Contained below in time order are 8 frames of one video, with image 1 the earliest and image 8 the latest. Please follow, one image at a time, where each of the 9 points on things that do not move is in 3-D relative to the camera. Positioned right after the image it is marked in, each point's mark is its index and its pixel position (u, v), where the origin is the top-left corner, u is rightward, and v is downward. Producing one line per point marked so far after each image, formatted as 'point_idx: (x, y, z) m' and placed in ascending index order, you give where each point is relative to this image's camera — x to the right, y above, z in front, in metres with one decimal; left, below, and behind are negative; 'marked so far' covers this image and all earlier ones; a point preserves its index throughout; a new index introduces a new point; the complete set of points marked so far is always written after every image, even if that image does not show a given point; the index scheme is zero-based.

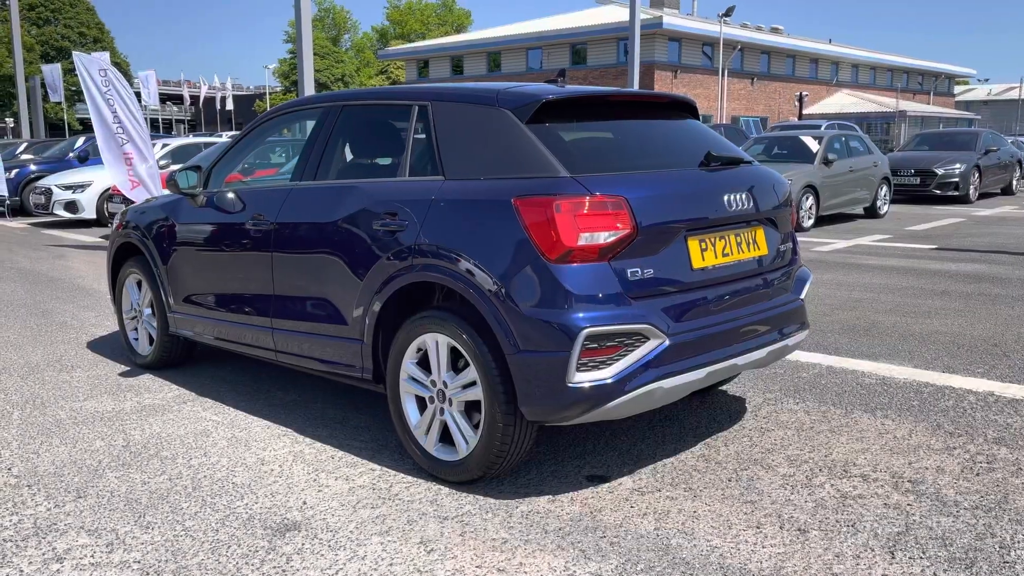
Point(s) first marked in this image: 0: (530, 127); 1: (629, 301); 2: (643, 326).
0: (0.0, +0.7, +3.5) m
1: (+0.4, 0.0, +3.2) m
2: (+0.5, -0.1, +3.2) m
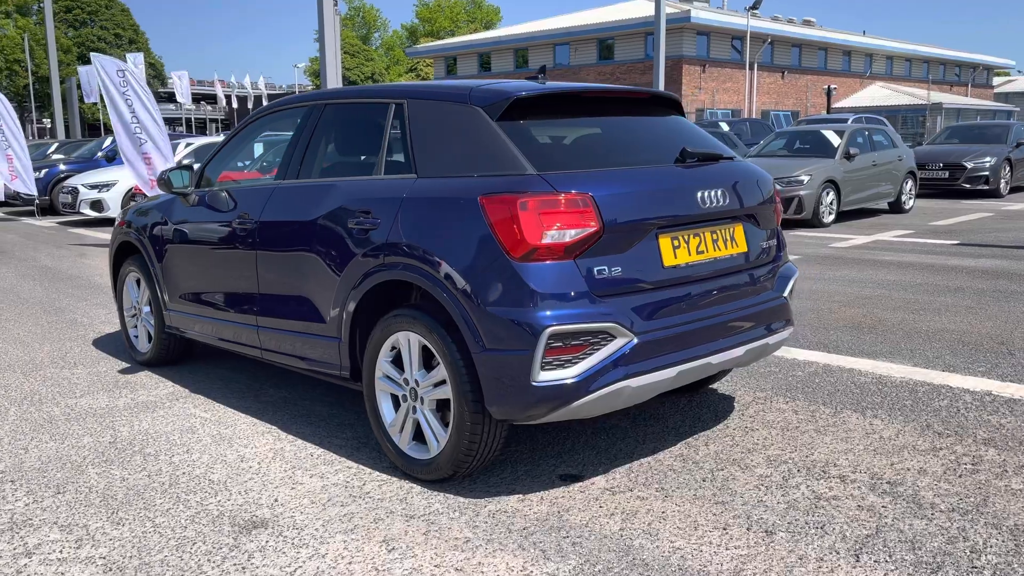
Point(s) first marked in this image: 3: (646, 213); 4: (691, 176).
0: (-0.1, +0.7, +3.5) m
1: (+0.3, 0.0, +3.2) m
2: (+0.4, -0.1, +3.2) m
3: (+0.5, +0.3, +3.4) m
4: (+0.8, +0.5, +3.6) m
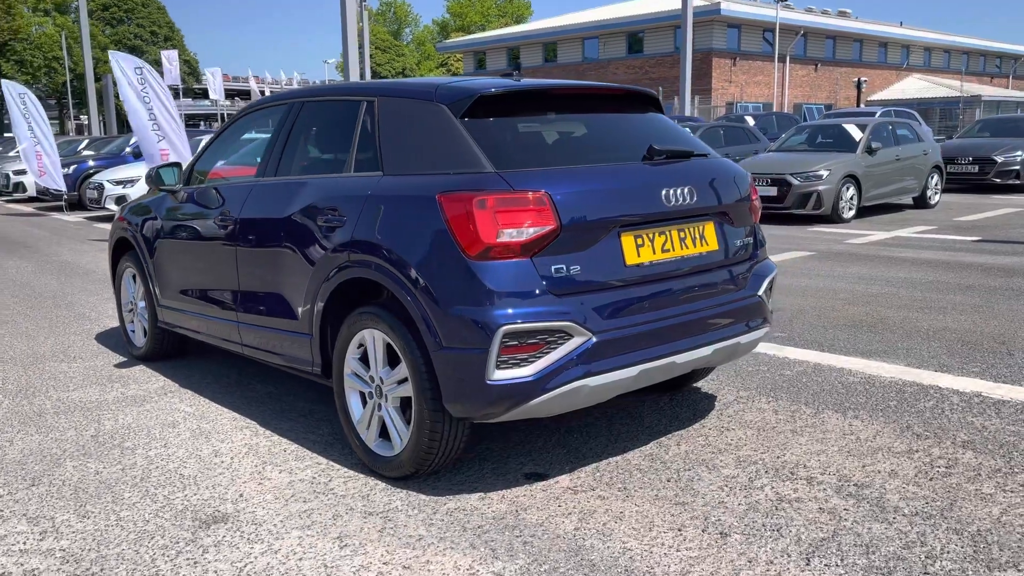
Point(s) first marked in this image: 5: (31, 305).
0: (-0.2, +0.7, +3.5) m
1: (+0.2, 0.0, +3.2) m
2: (+0.2, -0.1, +3.1) m
3: (+0.4, +0.3, +3.3) m
4: (+0.6, +0.5, +3.6) m
5: (-4.7, -0.2, +8.2) m
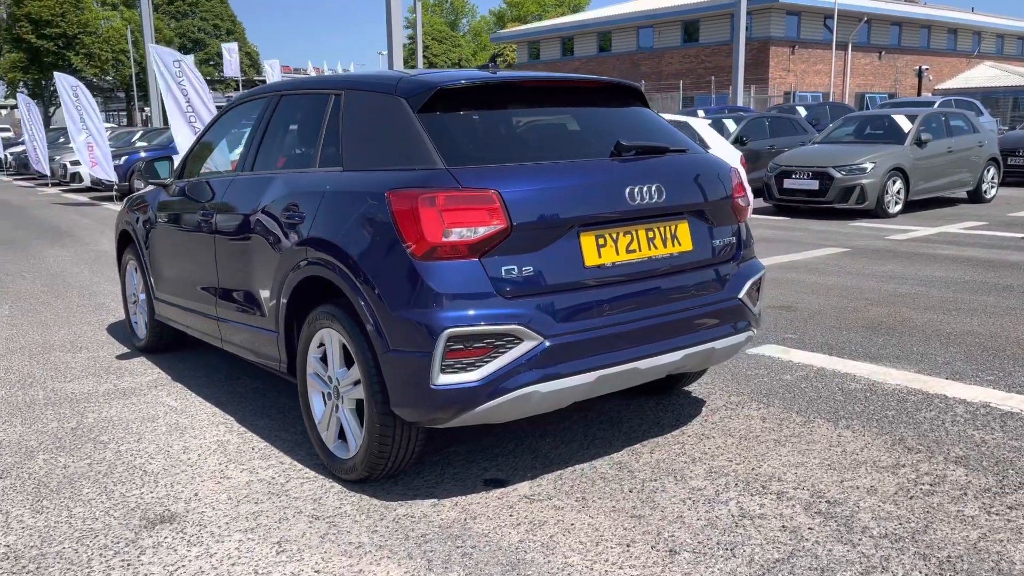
0: (-0.4, +0.7, +3.4) m
1: (0.0, 0.0, +3.0) m
2: (0.0, -0.1, +3.0) m
3: (+0.2, +0.3, +3.2) m
4: (+0.5, +0.5, +3.4) m
5: (-4.5, -0.1, +8.4) m
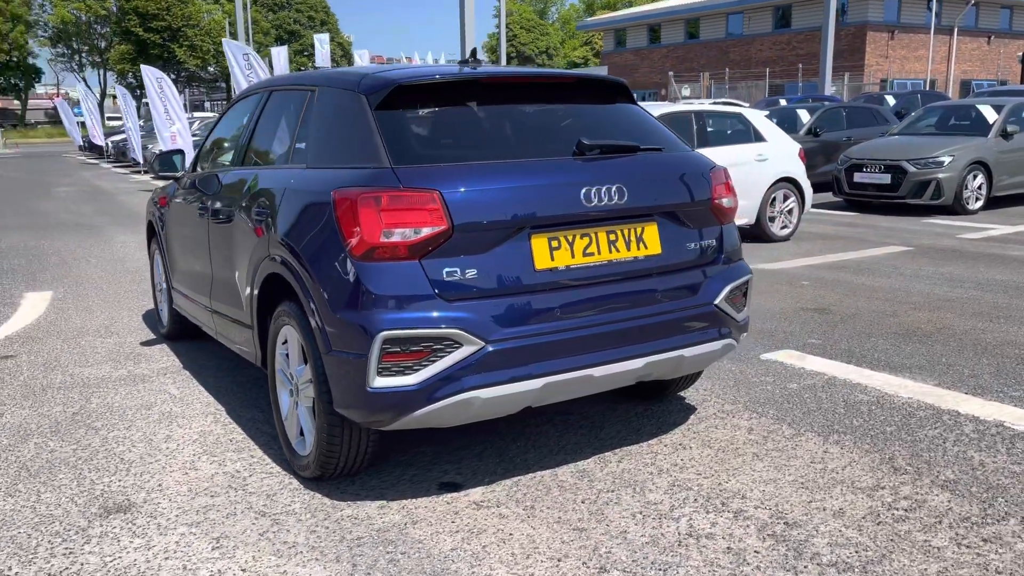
0: (-0.5, +0.7, +3.3) m
1: (-0.2, 0.0, +3.0) m
2: (-0.2, -0.1, +3.0) m
3: (0.0, +0.3, +3.1) m
4: (+0.3, +0.5, +3.3) m
5: (-4.2, +0.1, +8.8) m
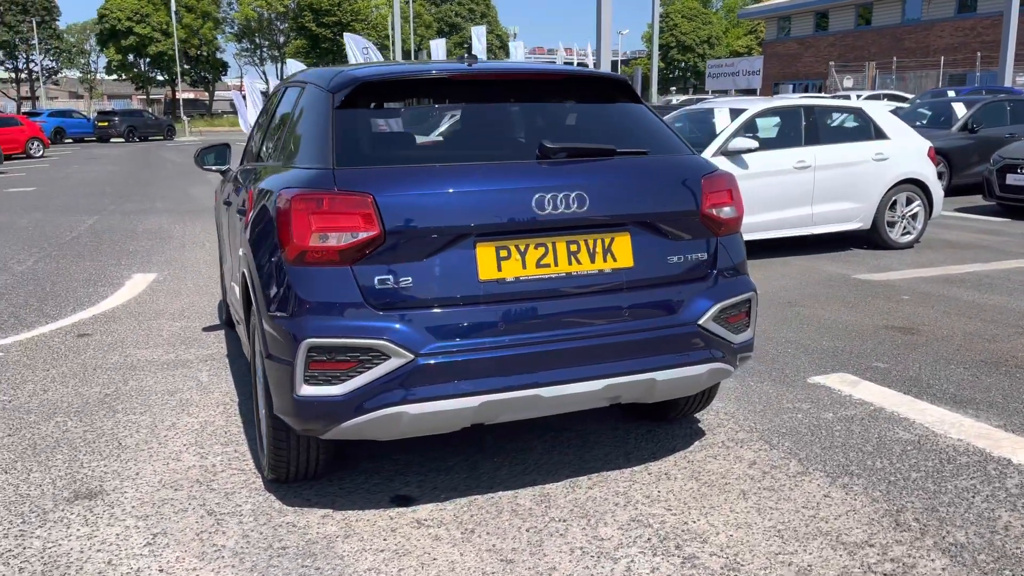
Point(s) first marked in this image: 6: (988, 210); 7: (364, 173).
0: (-0.7, +0.7, +3.3) m
1: (-0.5, -0.1, +2.9) m
2: (-0.4, -0.2, +2.8) m
3: (-0.2, +0.2, +2.9) m
4: (+0.2, +0.4, +3.1) m
5: (-3.3, +0.3, +9.2) m
6: (+7.3, +1.2, +13.0) m
7: (-0.5, +0.4, +3.0) m
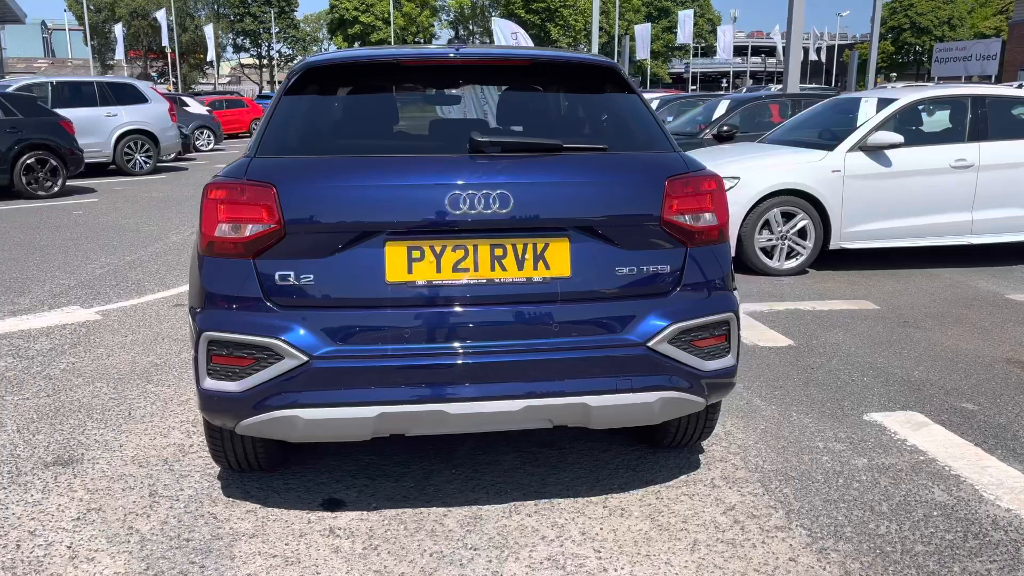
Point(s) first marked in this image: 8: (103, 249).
0: (-0.8, +0.7, +3.2) m
1: (-0.8, -0.1, +2.7) m
2: (-0.8, -0.2, +2.7) m
3: (-0.5, +0.2, +2.7) m
4: (-0.1, +0.4, +2.8) m
5: (-2.0, +0.5, +9.6) m
6: (+9.2, +0.8, +10.7) m
7: (-0.8, +0.4, +2.8) m
8: (-4.5, +0.4, +9.2) m
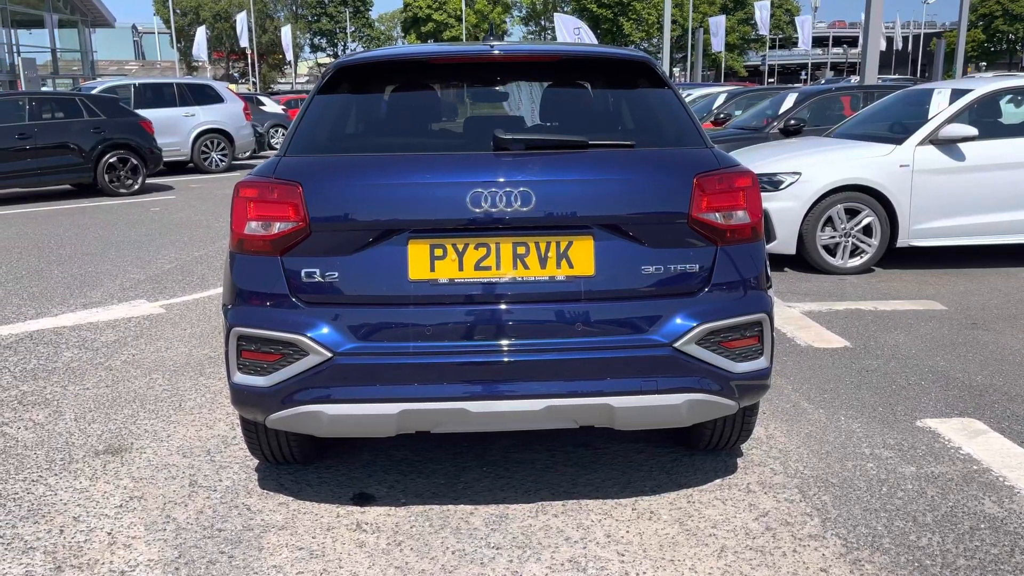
0: (-0.7, +0.7, +3.2) m
1: (-0.7, -0.1, +2.8) m
2: (-0.7, -0.2, +2.8) m
3: (-0.4, +0.2, +2.8) m
4: (0.0, +0.4, +2.8) m
5: (-1.3, +0.5, +9.7) m
6: (+10.0, +0.8, +9.9) m
7: (-0.7, +0.4, +2.9) m
8: (-3.8, +0.5, +9.5) m
